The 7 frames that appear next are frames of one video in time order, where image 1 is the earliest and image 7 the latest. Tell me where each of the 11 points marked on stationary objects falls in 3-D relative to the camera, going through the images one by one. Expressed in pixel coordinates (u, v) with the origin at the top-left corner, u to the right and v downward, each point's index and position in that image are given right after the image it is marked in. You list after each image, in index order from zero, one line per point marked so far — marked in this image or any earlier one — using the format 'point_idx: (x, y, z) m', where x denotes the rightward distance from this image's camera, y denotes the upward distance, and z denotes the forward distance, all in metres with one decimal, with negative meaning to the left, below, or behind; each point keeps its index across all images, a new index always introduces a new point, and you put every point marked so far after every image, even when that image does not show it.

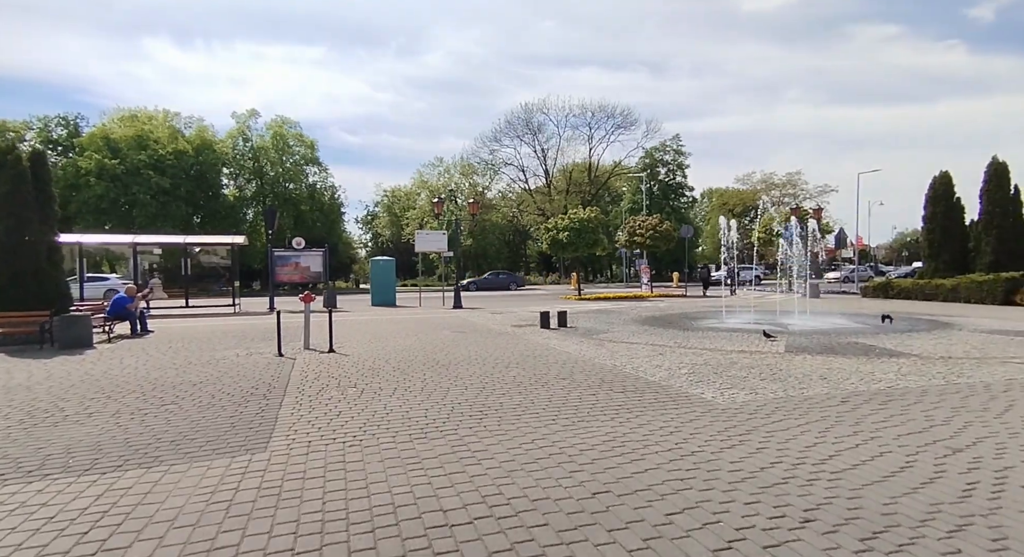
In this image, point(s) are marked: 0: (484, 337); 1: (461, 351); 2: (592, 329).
0: (-0.6, -1.3, +13.2) m
1: (-0.9, -1.3, +11.0) m
2: (+2.1, -1.3, +15.1) m
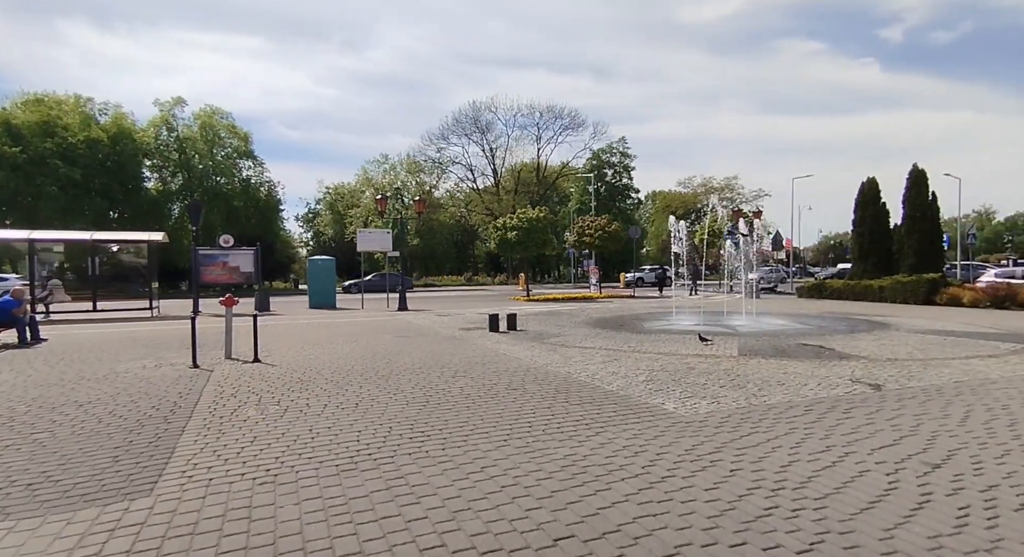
0: (-1.7, -1.4, +12.5) m
1: (-1.8, -1.4, +10.2) m
2: (+0.8, -1.3, +14.6) m
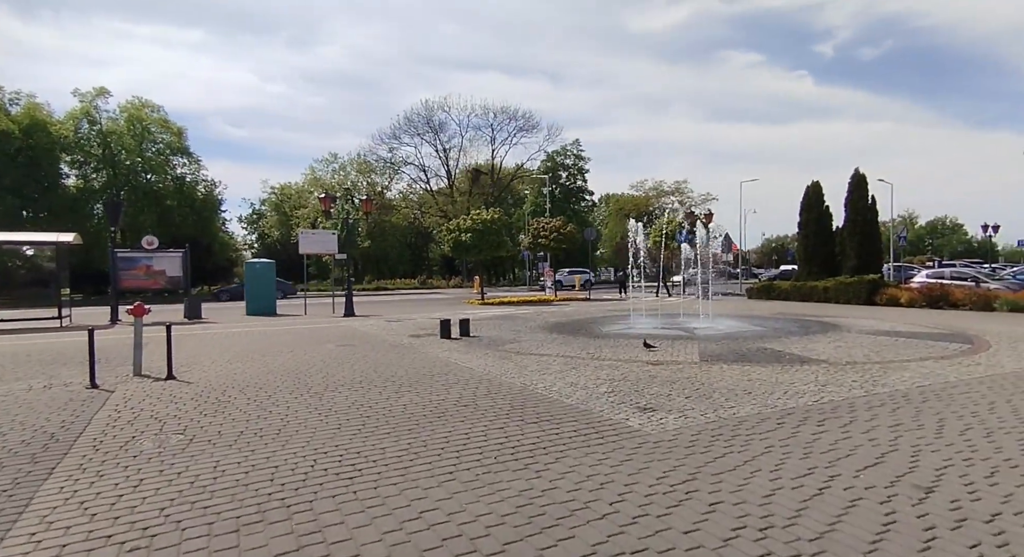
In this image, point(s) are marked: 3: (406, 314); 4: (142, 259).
0: (-2.7, -1.4, +11.7) m
1: (-2.6, -1.4, +9.4) m
2: (-0.3, -1.4, +13.9) m
3: (-3.5, -1.2, +20.0) m
4: (-12.0, +0.7, +19.7) m
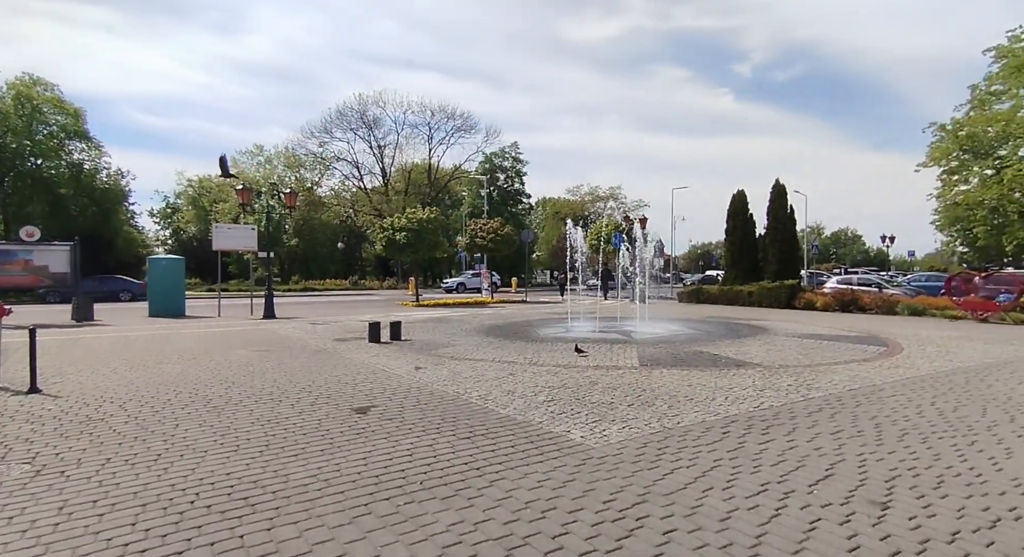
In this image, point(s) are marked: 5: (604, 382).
0: (-3.9, -1.4, +10.8) m
1: (-3.6, -1.4, +8.5) m
2: (-1.7, -1.4, +13.3) m
3: (-5.6, -1.2, +18.9) m
4: (-14.0, +0.7, +17.8) m
5: (+1.3, -1.4, +8.4) m
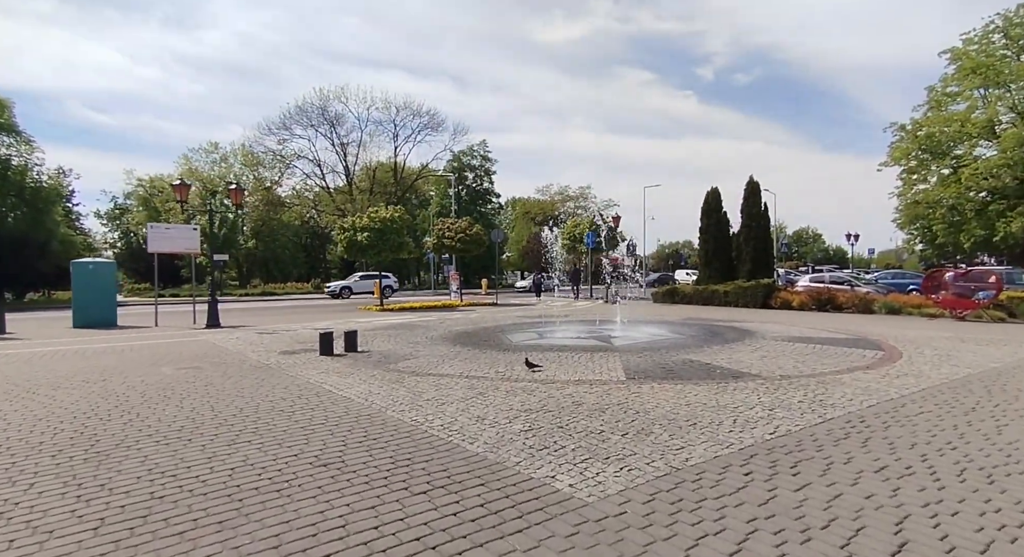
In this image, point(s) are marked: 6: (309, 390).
0: (-4.4, -1.5, +9.4) m
1: (-3.9, -1.5, +7.1) m
2: (-2.4, -1.5, +11.9) m
3: (-6.5, -1.3, +17.4) m
4: (-14.9, +0.5, +15.8) m
5: (+0.9, -1.5, +7.2) m
6: (-2.9, -1.6, +8.5) m
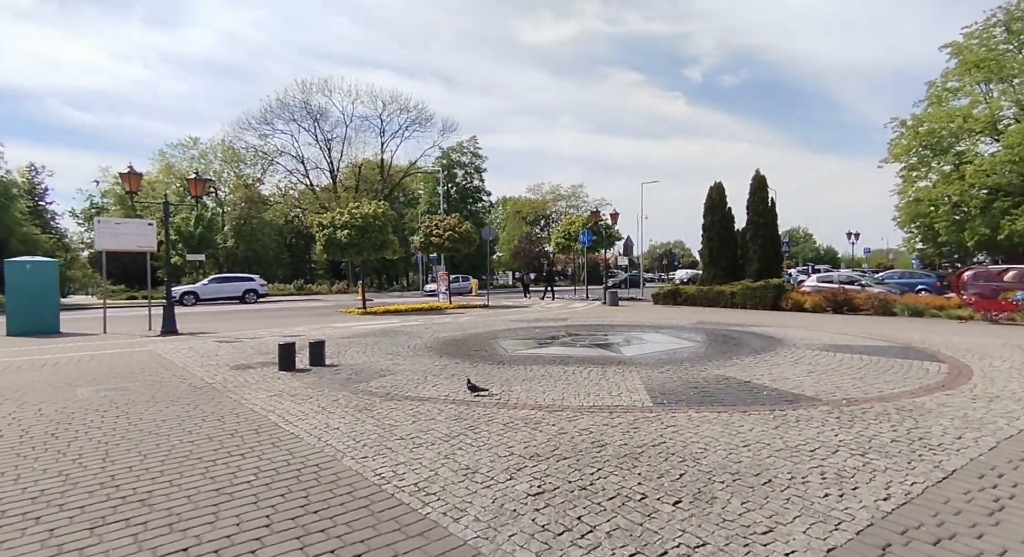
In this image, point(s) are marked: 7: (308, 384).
0: (-4.4, -1.5, +7.5) m
1: (-3.9, -1.5, +5.2) m
2: (-2.4, -1.5, +10.1) m
3: (-6.6, -1.4, +15.5) m
4: (-15.0, +0.5, +13.8) m
5: (+0.9, -1.5, +5.4) m
6: (-2.9, -1.6, +6.6) m
7: (-3.0, -1.5, +8.8) m
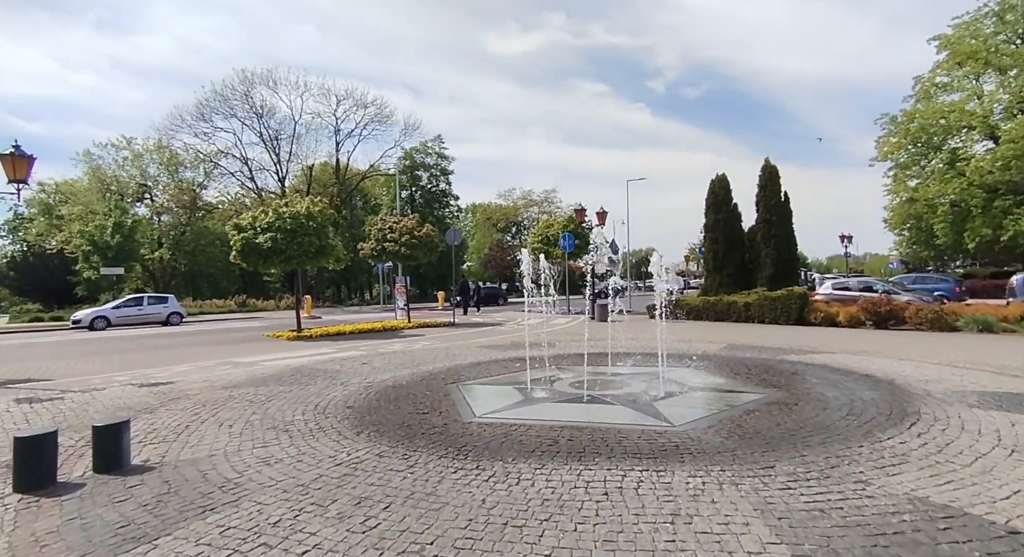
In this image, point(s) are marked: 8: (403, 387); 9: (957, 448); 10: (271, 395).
0: (-4.5, -1.7, +2.5) m
1: (-4.0, -1.7, +0.2) m
2: (-2.7, -1.7, +5.2) m
3: (-7.2, -1.7, +10.3) m
4: (-15.5, 0.0, +8.3) m
5: (+0.9, -1.6, +0.6) m
6: (-3.0, -1.7, +1.7) m
7: (-3.2, -1.7, +3.9) m
8: (-1.8, -1.7, +9.8) m
9: (+4.0, -1.5, +5.4) m
10: (-3.7, -1.7, +9.1) m
